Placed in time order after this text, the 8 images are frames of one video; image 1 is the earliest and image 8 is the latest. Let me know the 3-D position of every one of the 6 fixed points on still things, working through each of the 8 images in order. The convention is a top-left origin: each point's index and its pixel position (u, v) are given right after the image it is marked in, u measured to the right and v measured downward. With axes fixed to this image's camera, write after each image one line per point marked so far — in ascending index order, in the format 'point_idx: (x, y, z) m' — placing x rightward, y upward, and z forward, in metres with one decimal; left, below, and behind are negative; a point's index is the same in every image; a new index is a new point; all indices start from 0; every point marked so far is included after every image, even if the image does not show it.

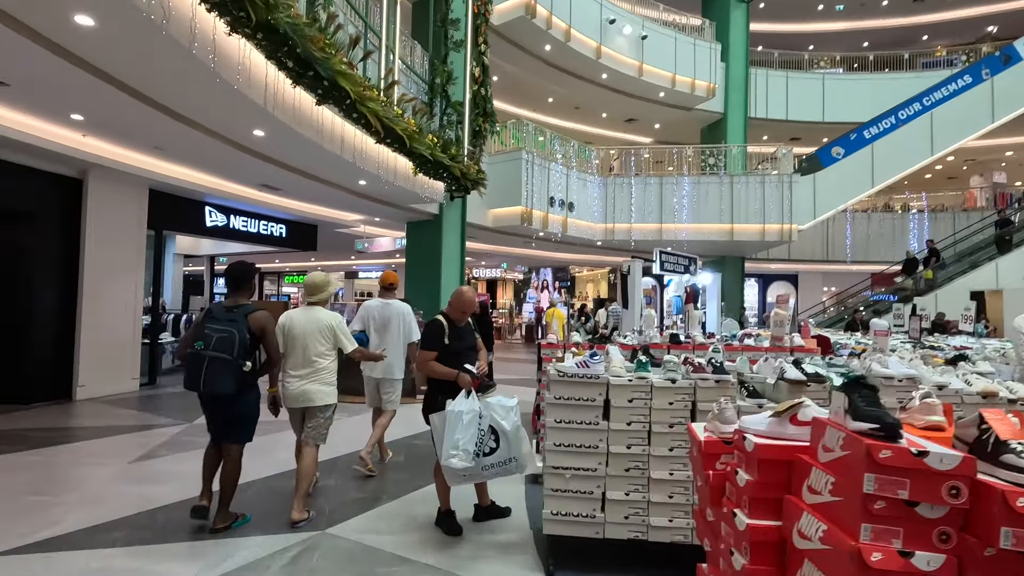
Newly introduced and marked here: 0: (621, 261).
0: (+3.8, +1.0, +18.9) m
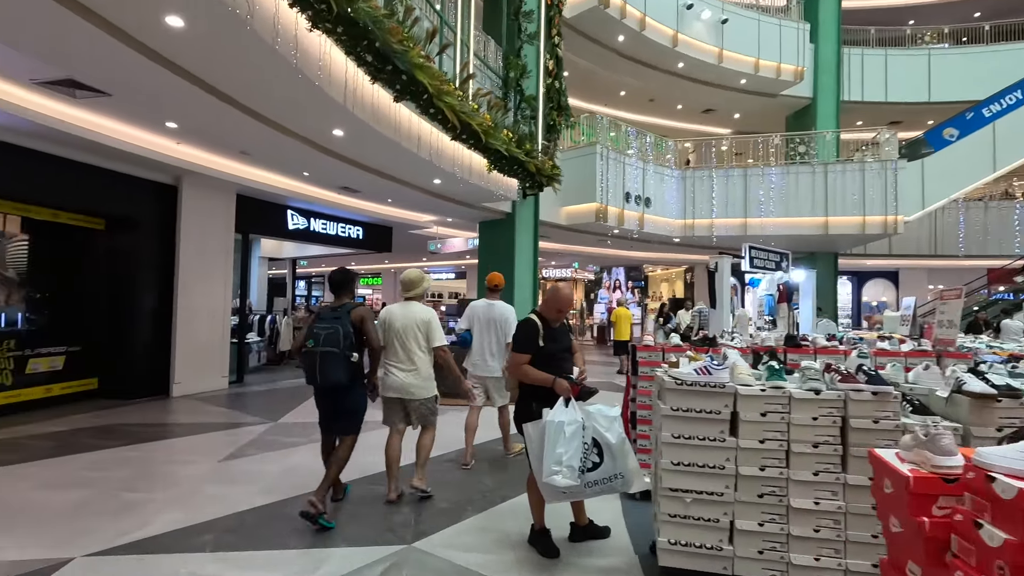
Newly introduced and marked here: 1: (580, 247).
0: (+6.2, +1.0, +18.0) m
1: (+1.8, +1.1, +14.5) m
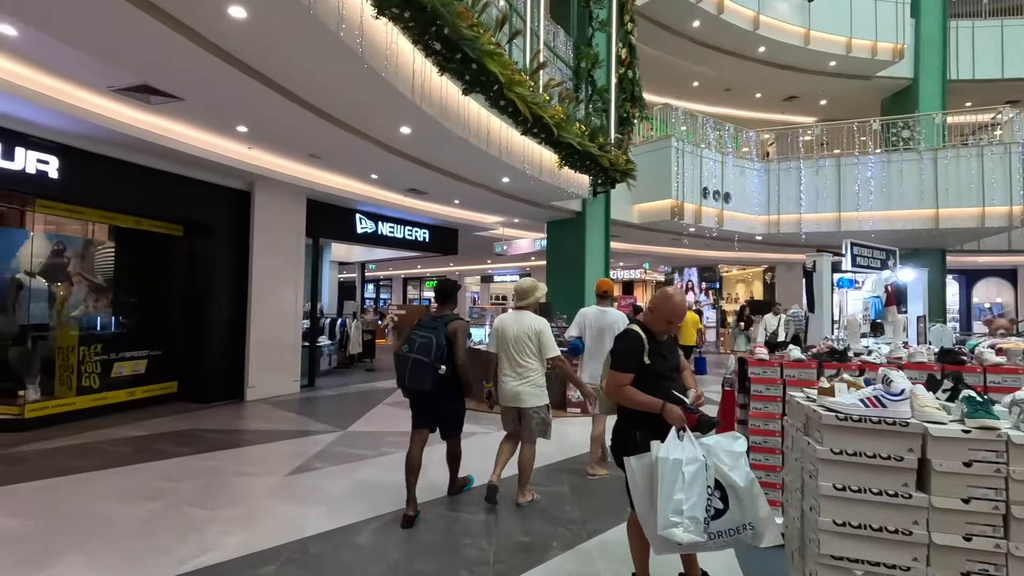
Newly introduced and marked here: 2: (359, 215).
0: (+8.3, +1.0, +16.8) m
1: (+3.6, +1.1, +13.8) m
2: (-2.6, +1.2, +9.2) m
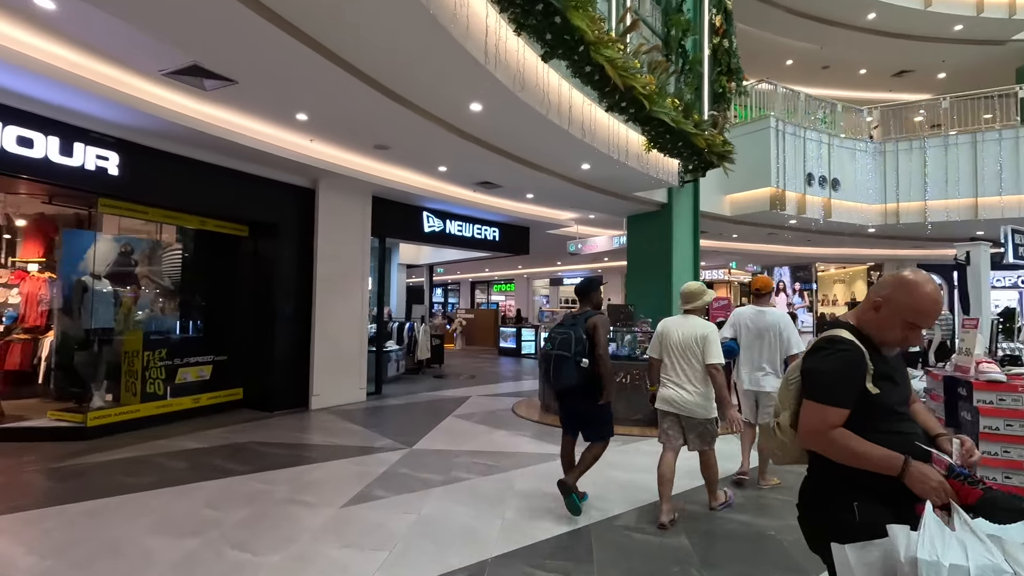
0: (+10.4, +1.0, +14.9) m
1: (+5.3, +1.1, +12.5) m
2: (-1.4, +1.2, +8.7) m
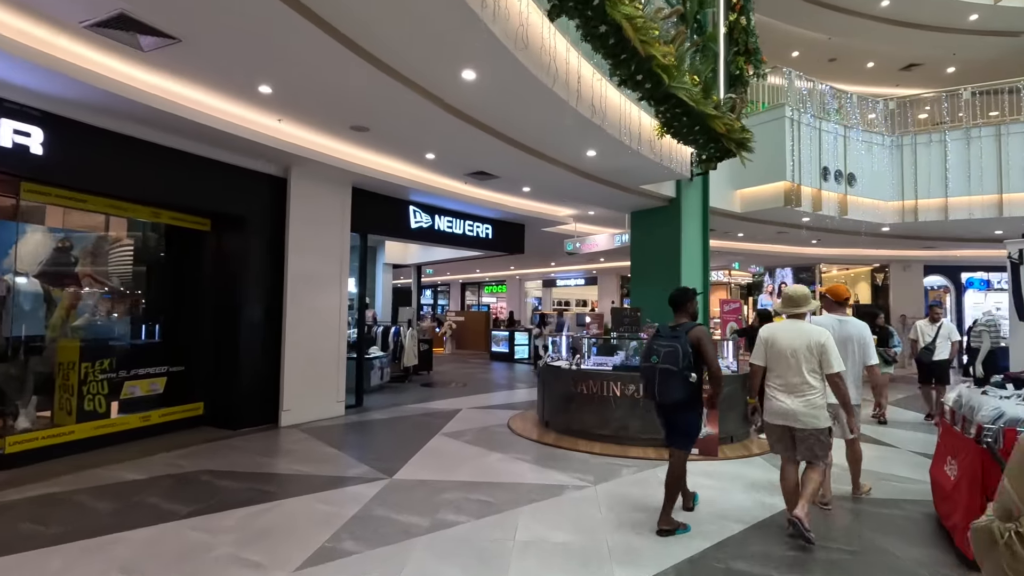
0: (+10.2, +0.9, +14.3) m
1: (+5.2, +1.0, +11.8) m
2: (-1.5, +1.2, +7.9) m
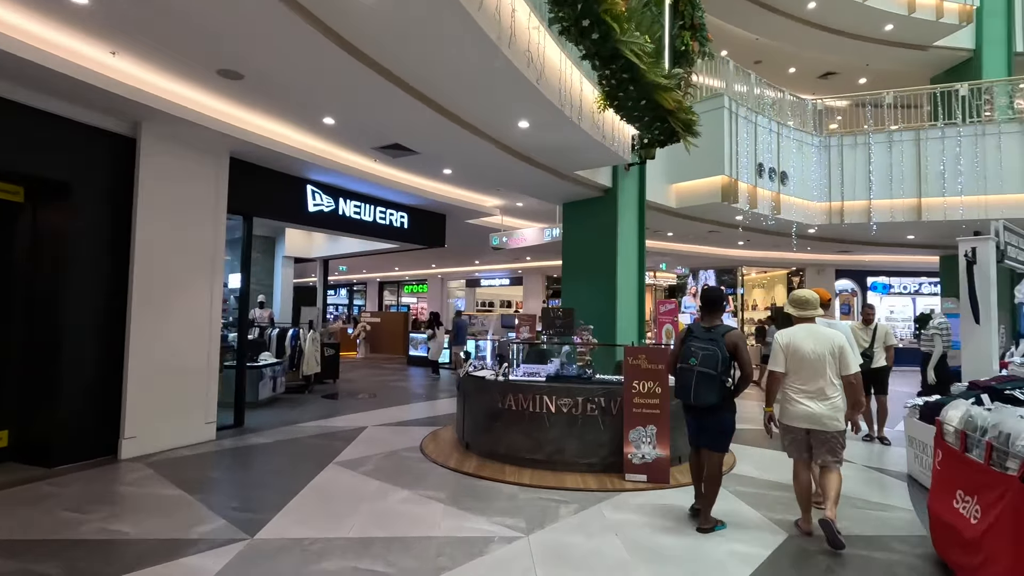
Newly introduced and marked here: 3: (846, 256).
0: (+8.2, +0.8, +14.7) m
1: (+3.5, +1.0, +11.5) m
2: (-2.5, +1.2, +6.7) m
3: (+8.9, +0.9, +14.3) m
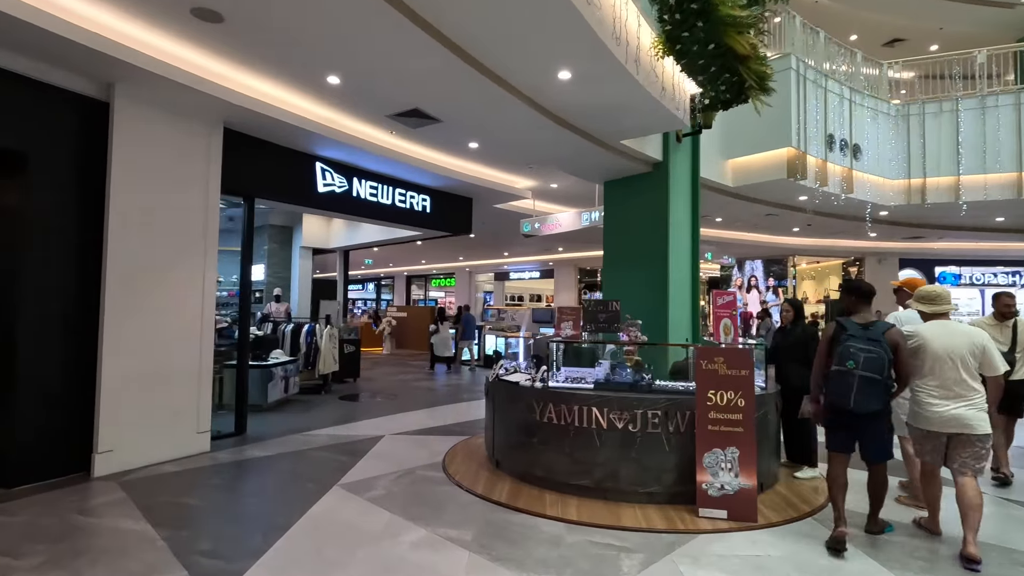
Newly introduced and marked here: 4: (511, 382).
0: (+8.9, +1.0, +13.4) m
1: (+4.1, +1.2, +10.4) m
2: (-2.1, +1.4, +5.9) m
3: (+9.6, +1.1, +12.9) m
4: (0.0, -0.7, +4.1) m
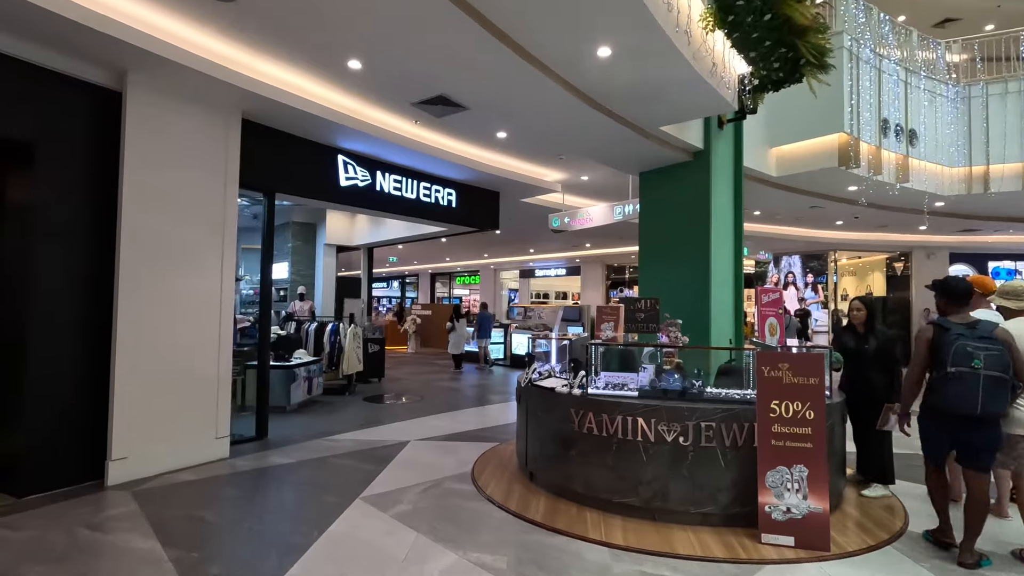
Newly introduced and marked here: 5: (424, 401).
0: (+9.6, +1.1, +12.6) m
1: (+4.6, +1.2, +9.9) m
2: (-1.8, +1.4, +5.7) m
3: (+10.2, +1.2, +12.2) m
4: (+0.2, -0.7, +3.8) m
5: (-1.2, -1.6, +7.6) m
